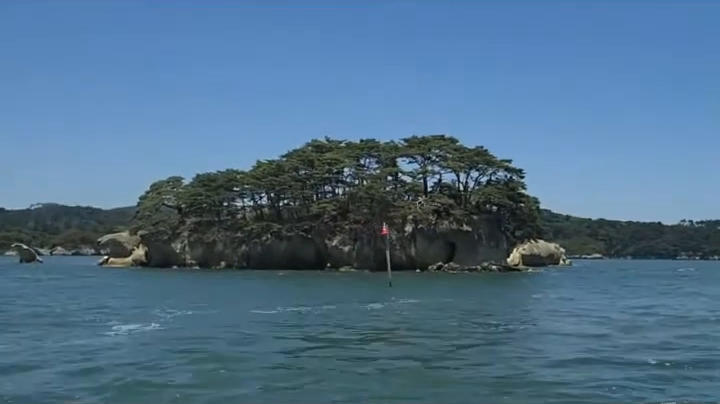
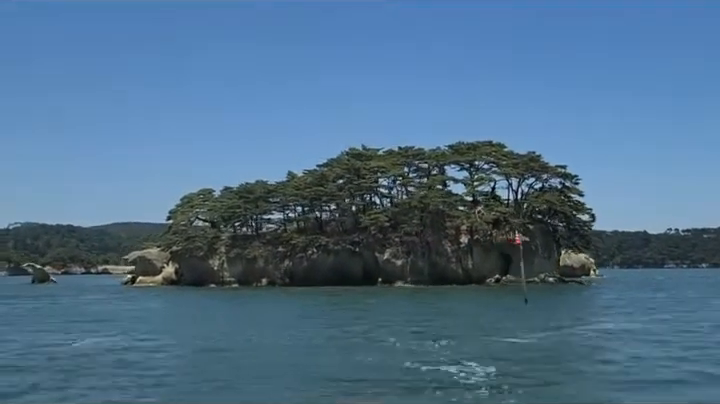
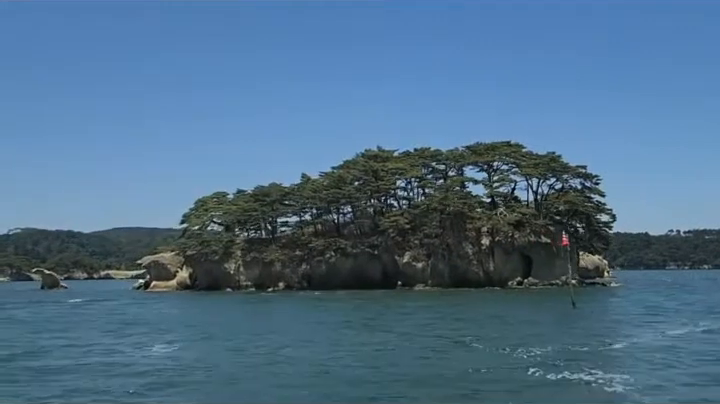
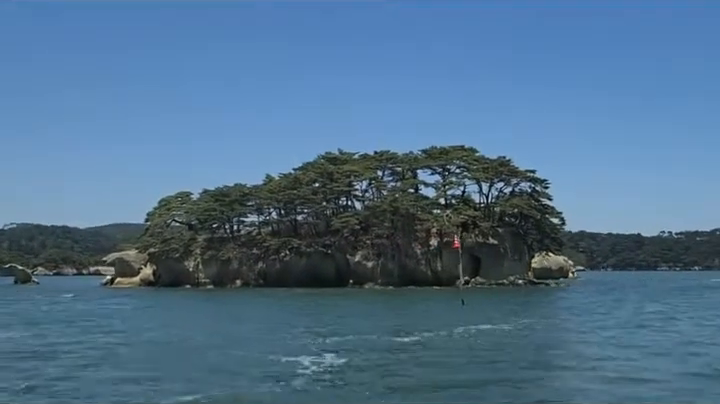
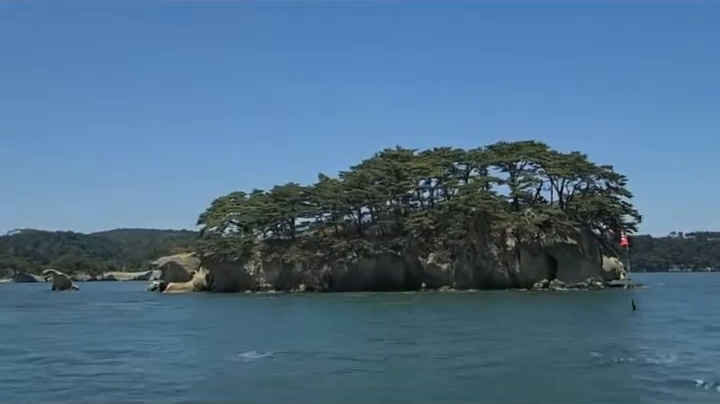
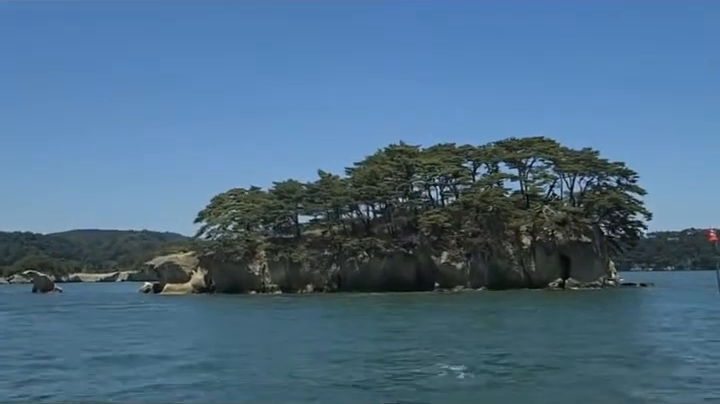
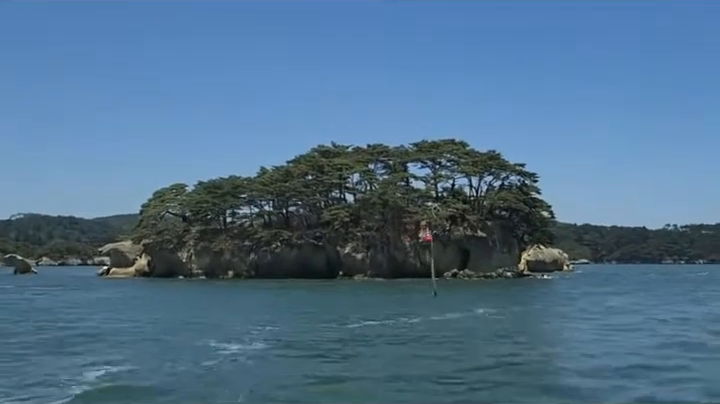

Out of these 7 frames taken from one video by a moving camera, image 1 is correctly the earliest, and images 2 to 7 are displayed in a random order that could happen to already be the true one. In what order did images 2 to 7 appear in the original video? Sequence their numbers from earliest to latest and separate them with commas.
7, 4, 2, 3, 5, 6
